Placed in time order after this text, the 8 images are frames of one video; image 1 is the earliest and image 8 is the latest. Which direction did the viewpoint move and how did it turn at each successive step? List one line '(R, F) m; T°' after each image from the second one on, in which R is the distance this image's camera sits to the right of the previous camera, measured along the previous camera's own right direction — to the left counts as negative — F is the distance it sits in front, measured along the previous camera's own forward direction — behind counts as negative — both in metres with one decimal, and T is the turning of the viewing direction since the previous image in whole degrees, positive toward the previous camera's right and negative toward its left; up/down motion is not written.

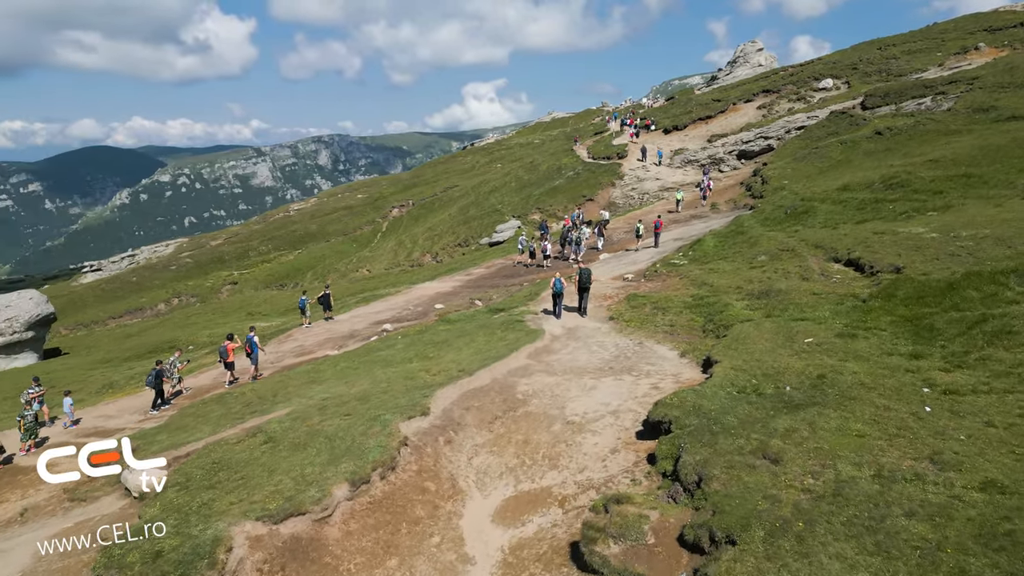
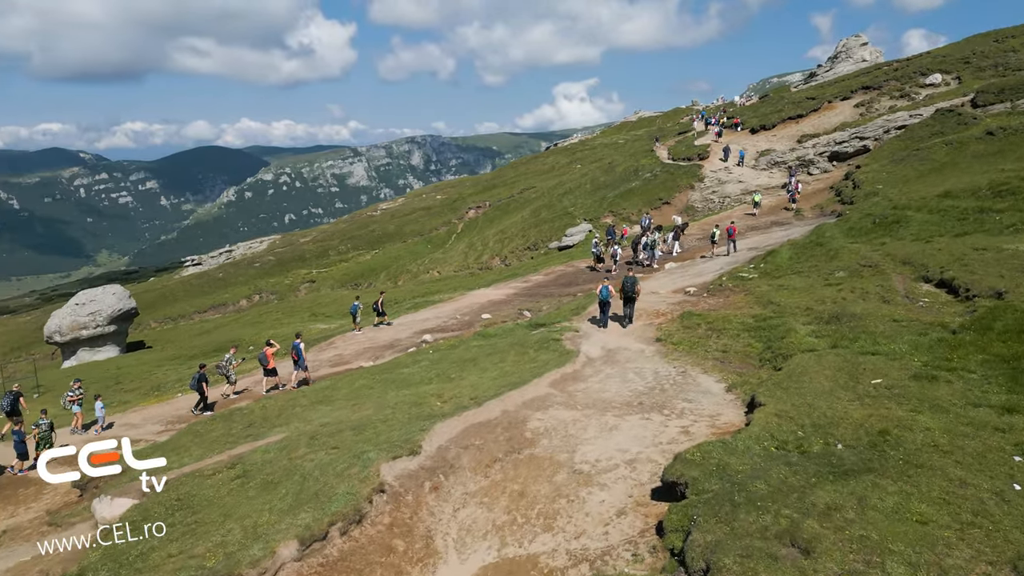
(+2.1, +2.7) m; -7°
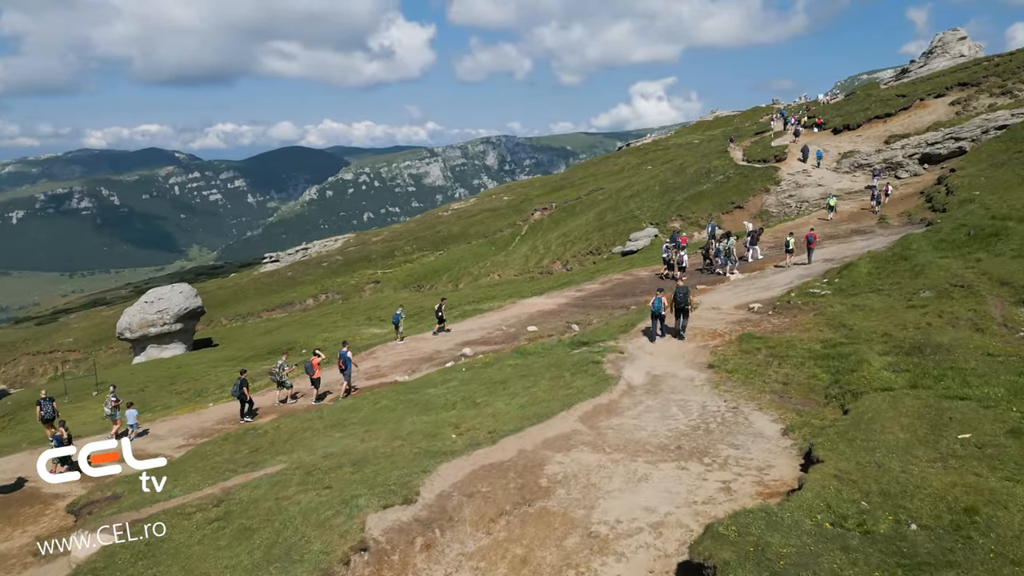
(+1.3, +2.5) m; -6°
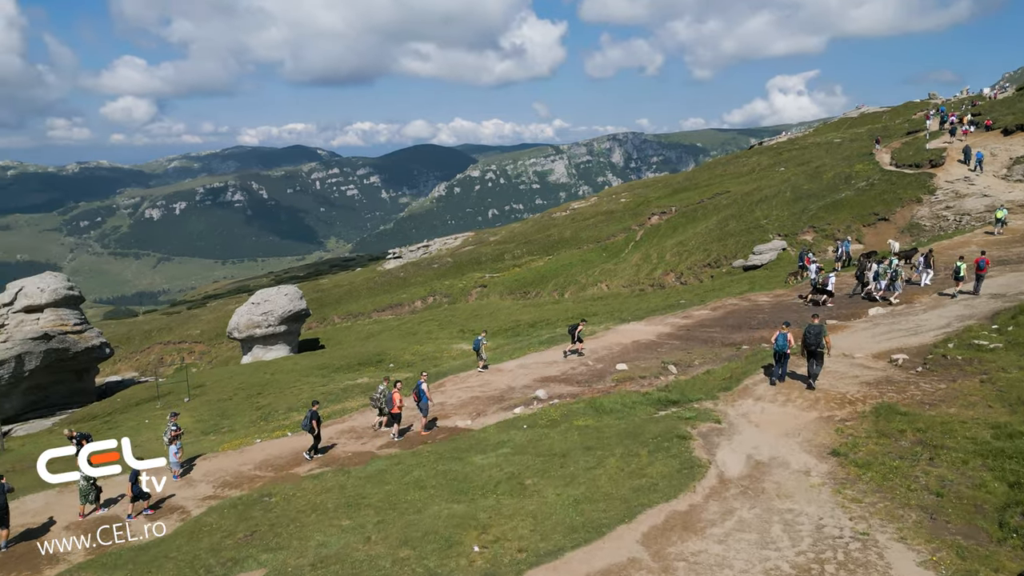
(+1.6, +5.1) m; -10°
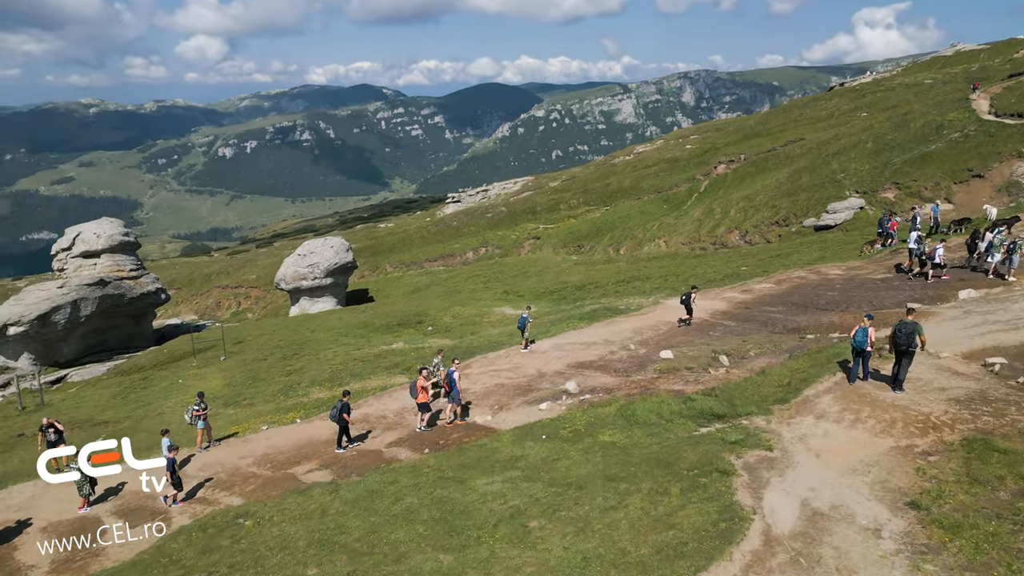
(+1.3, +3.7) m; -5°
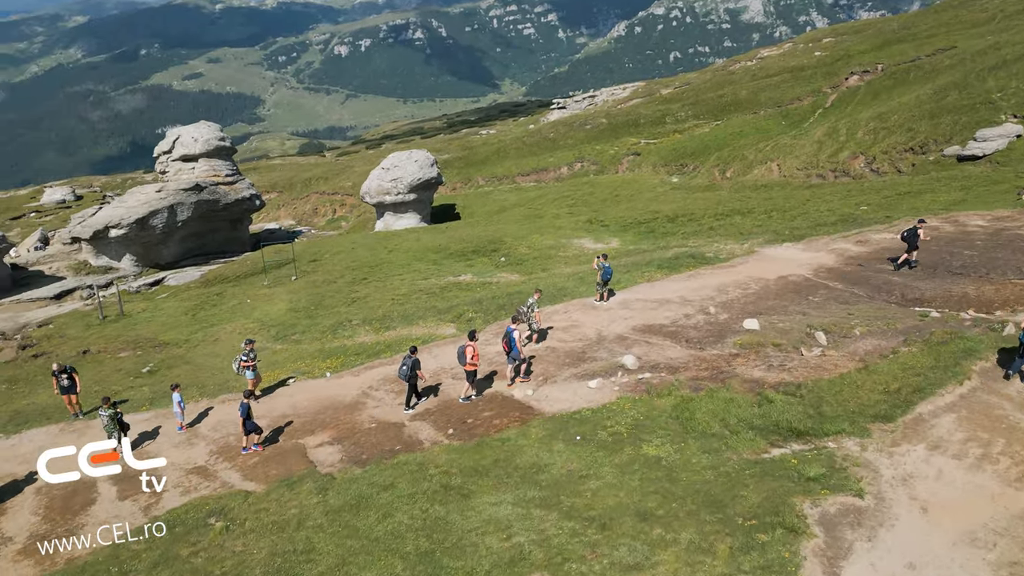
(+1.7, +4.4) m; -8°
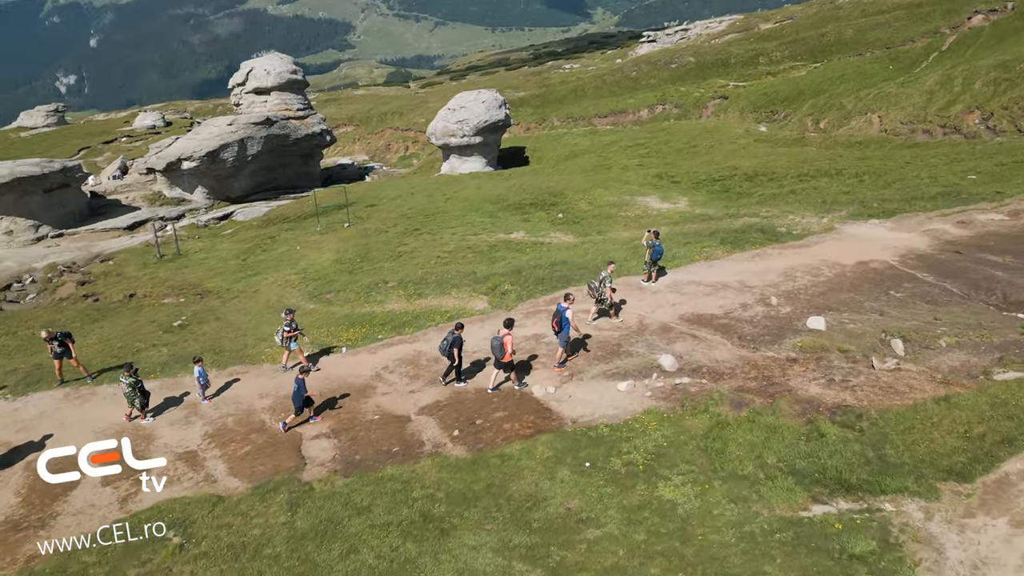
(+1.6, +2.8) m; -6°
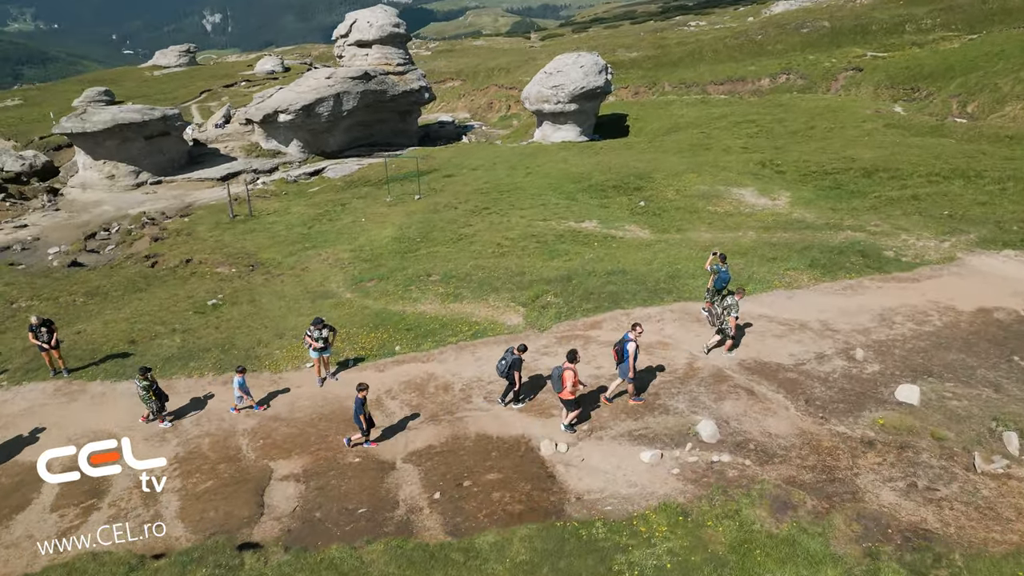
(+2.2, +3.6) m; -8°
